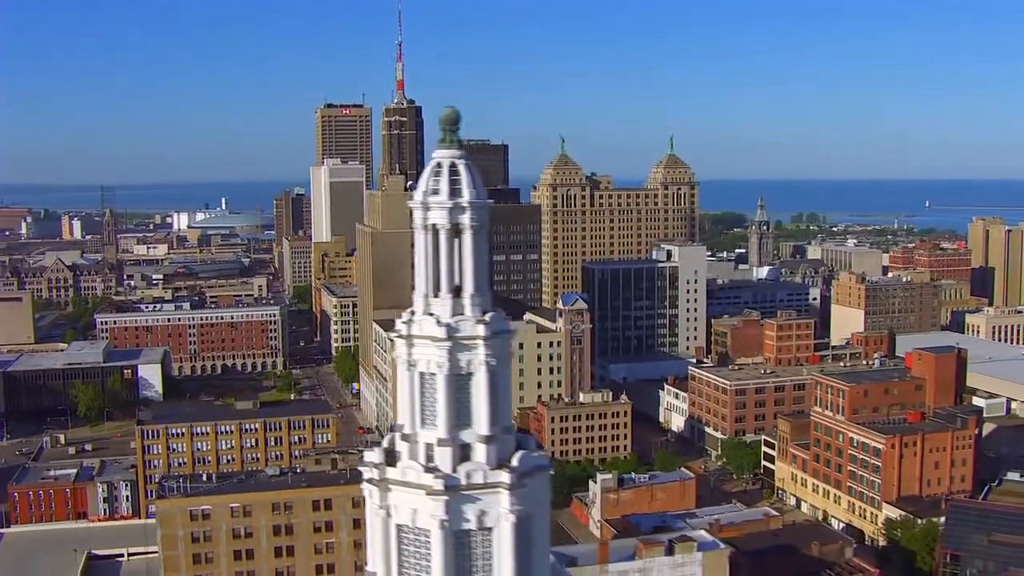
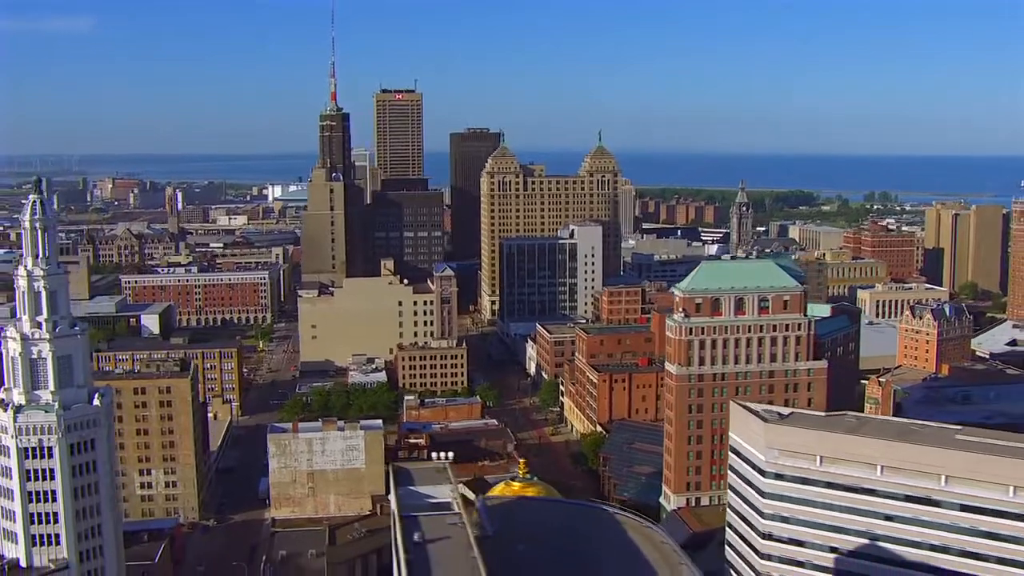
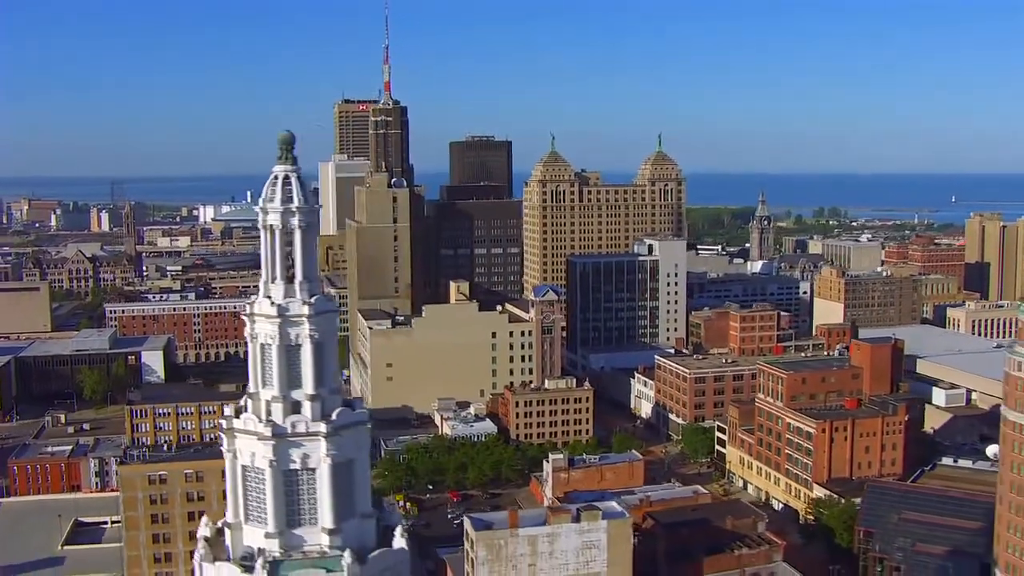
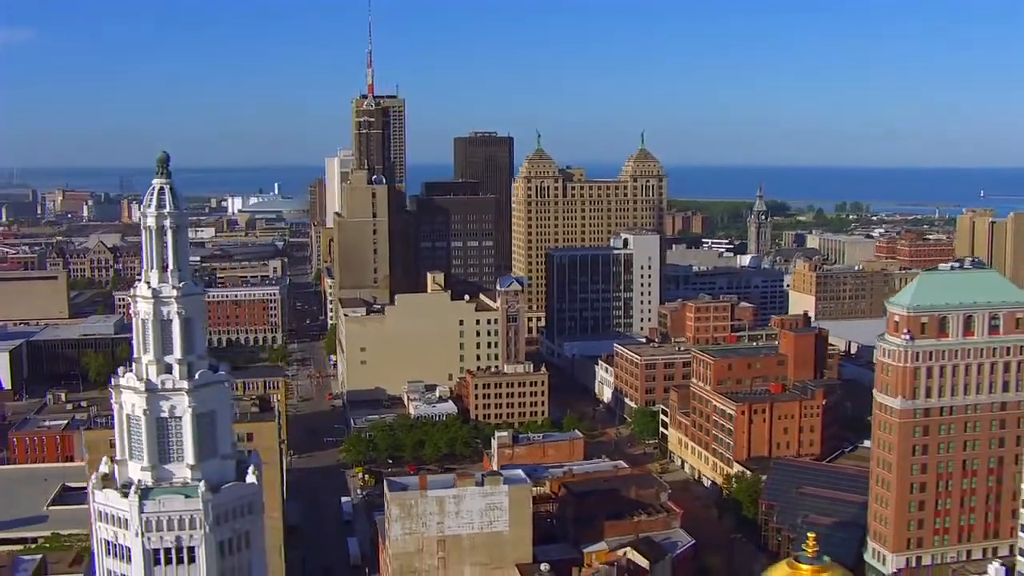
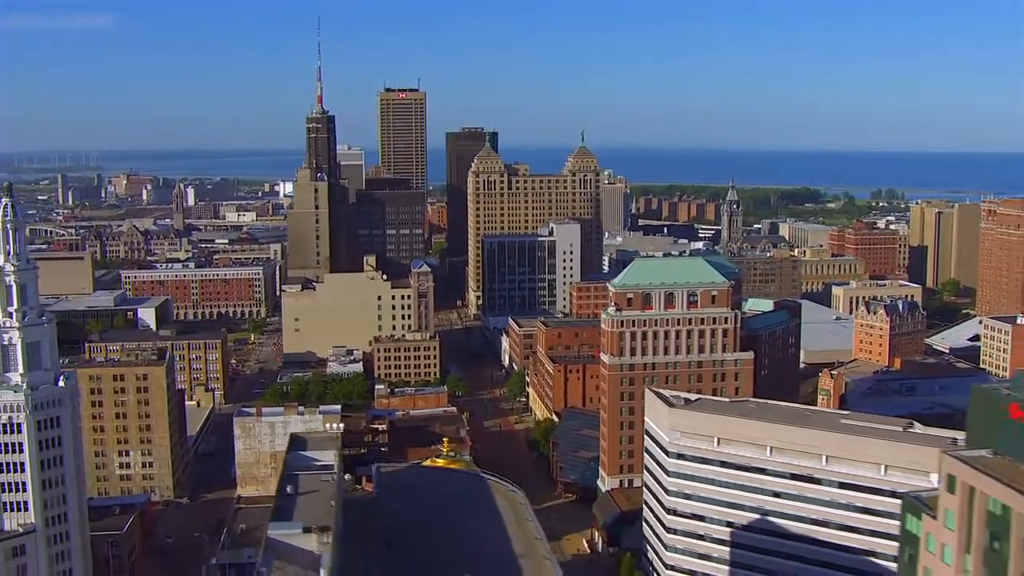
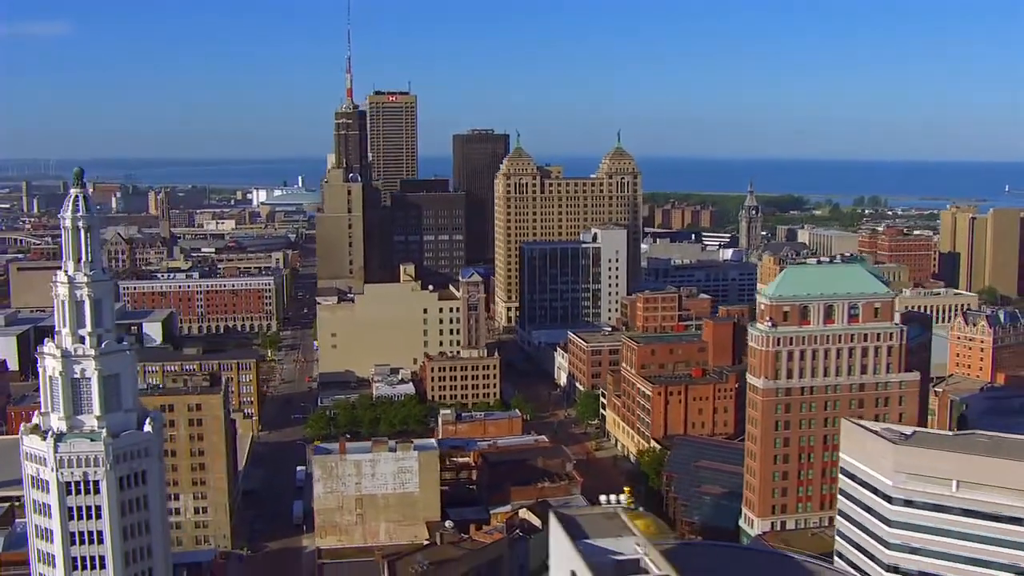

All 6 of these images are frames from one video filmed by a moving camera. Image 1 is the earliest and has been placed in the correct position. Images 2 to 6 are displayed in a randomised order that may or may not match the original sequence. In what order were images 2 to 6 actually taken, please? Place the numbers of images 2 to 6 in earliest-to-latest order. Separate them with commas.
3, 4, 6, 2, 5
